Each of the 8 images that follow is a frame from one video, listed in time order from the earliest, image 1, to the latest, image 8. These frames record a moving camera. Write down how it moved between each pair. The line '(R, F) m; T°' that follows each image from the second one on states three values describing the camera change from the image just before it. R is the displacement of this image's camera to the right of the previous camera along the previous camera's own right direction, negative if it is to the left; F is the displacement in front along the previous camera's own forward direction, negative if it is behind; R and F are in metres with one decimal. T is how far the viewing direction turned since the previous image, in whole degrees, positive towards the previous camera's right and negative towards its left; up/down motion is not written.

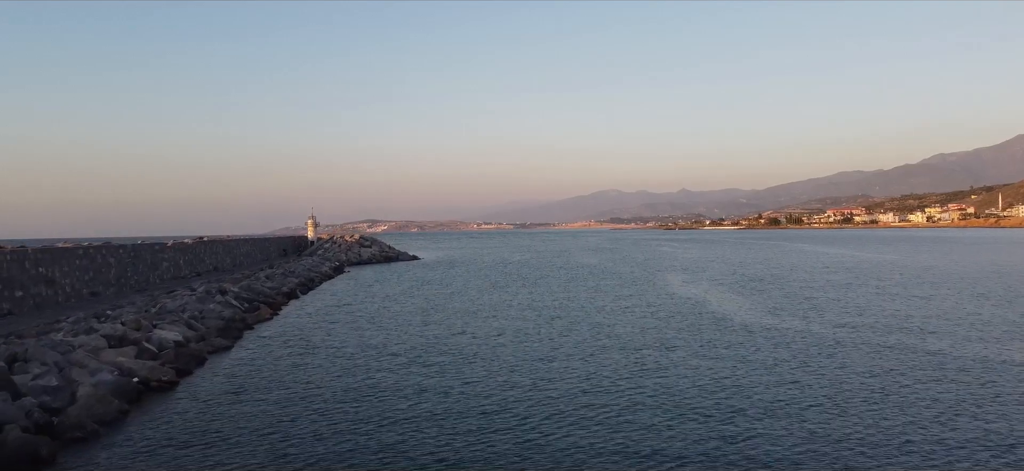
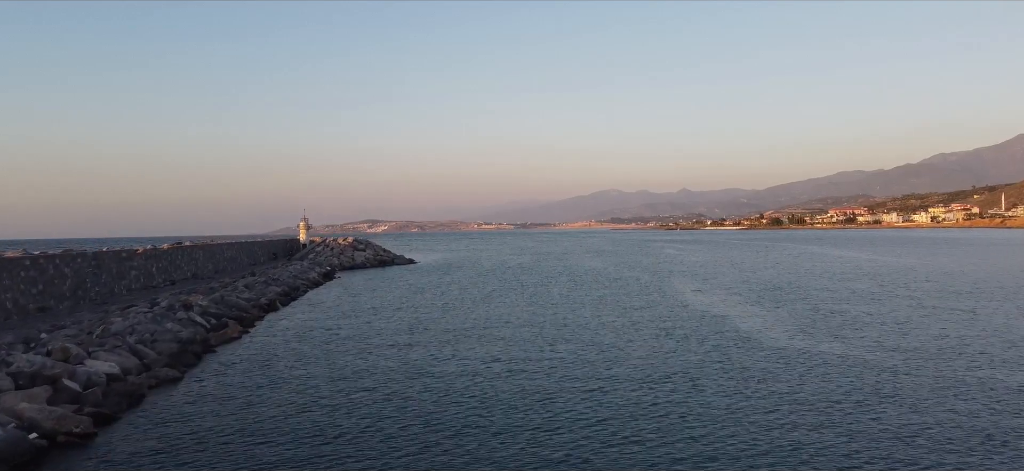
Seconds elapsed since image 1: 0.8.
(0.0, +1.5) m; 0°
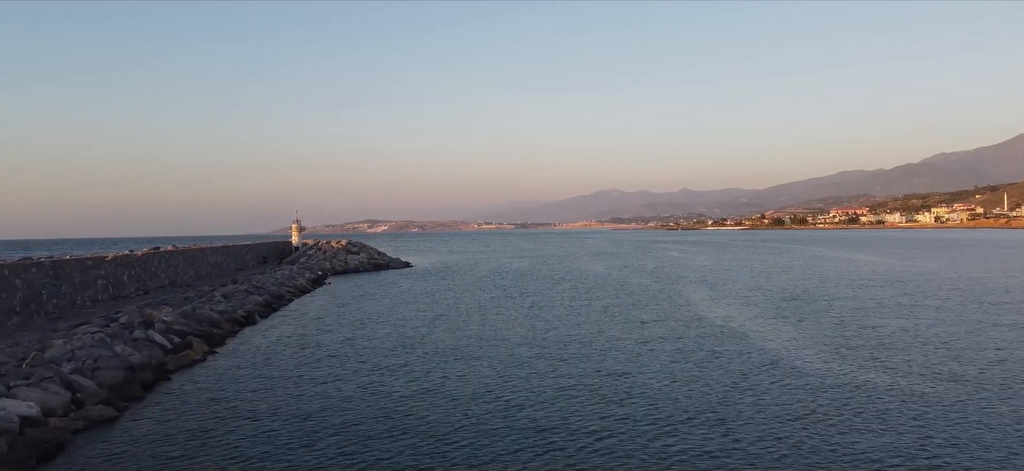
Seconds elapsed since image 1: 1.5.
(0.0, +1.3) m; 0°
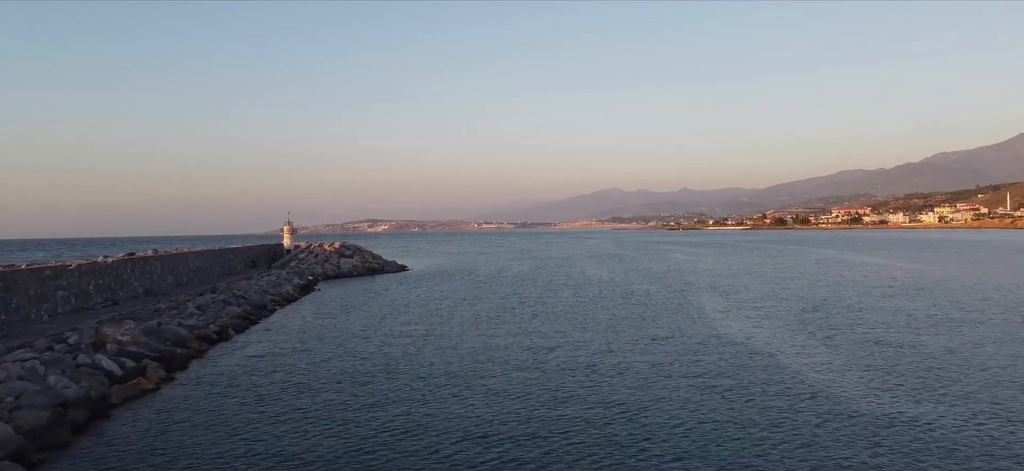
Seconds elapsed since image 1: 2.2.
(0.0, +1.3) m; 0°
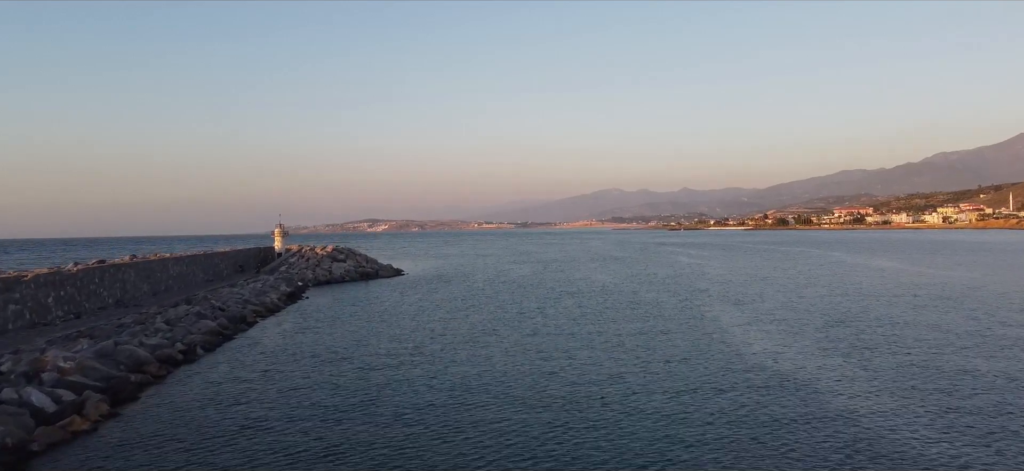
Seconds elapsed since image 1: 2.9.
(0.0, +1.4) m; 0°
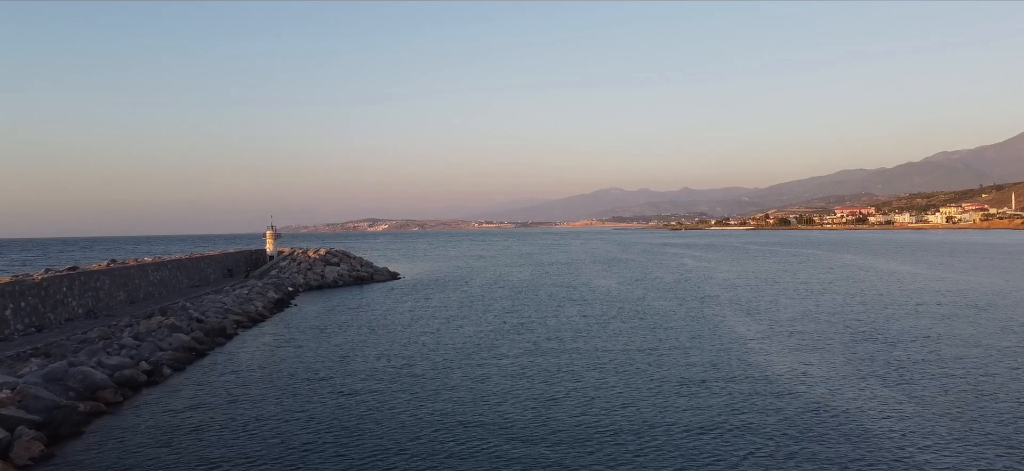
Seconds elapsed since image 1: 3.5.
(0.0, +1.2) m; 0°
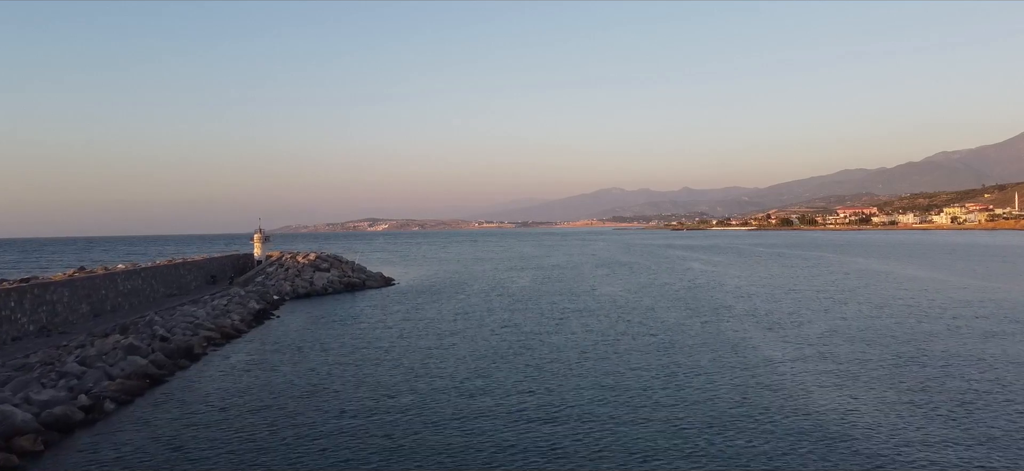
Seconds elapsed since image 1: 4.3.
(0.0, +1.6) m; 0°
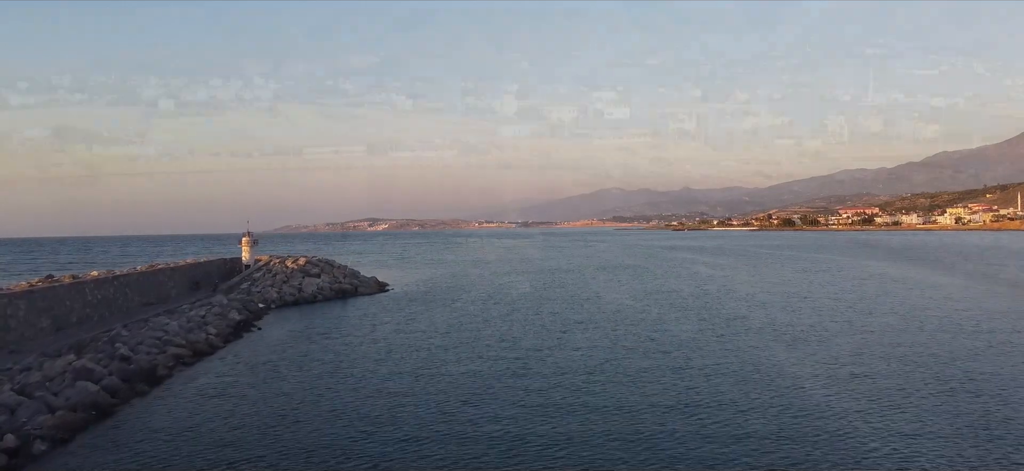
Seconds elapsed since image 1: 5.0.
(0.0, +1.4) m; 0°
